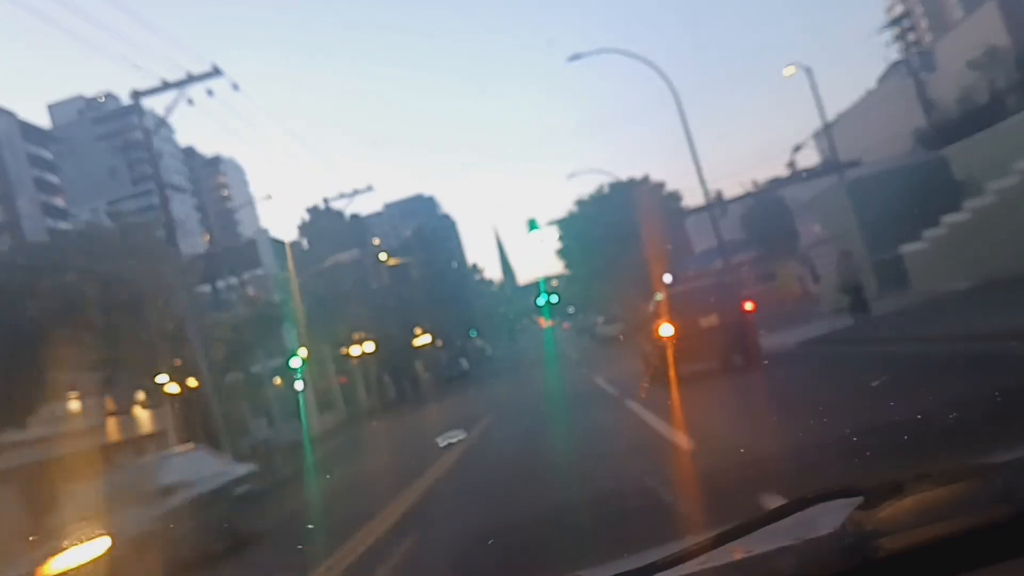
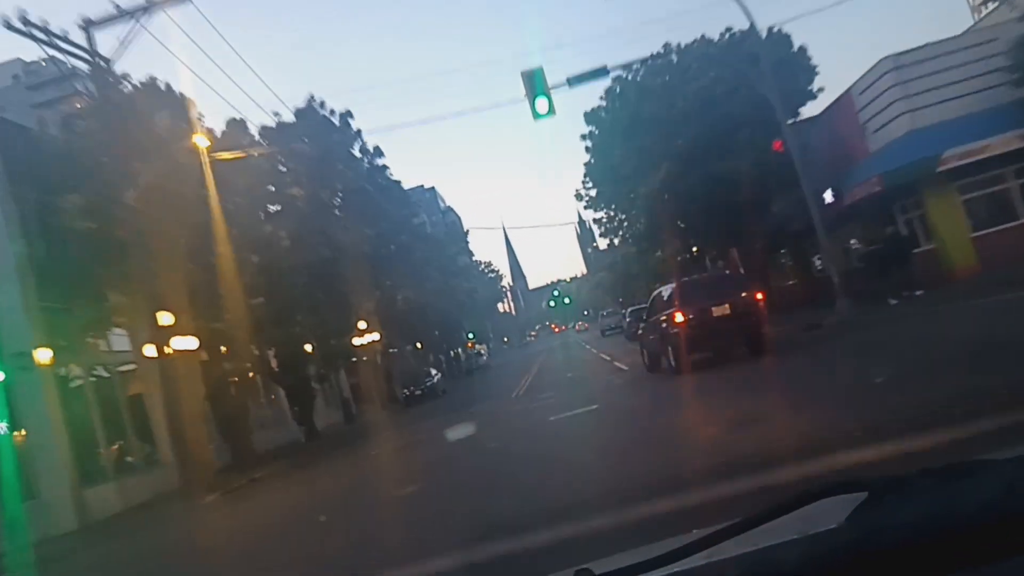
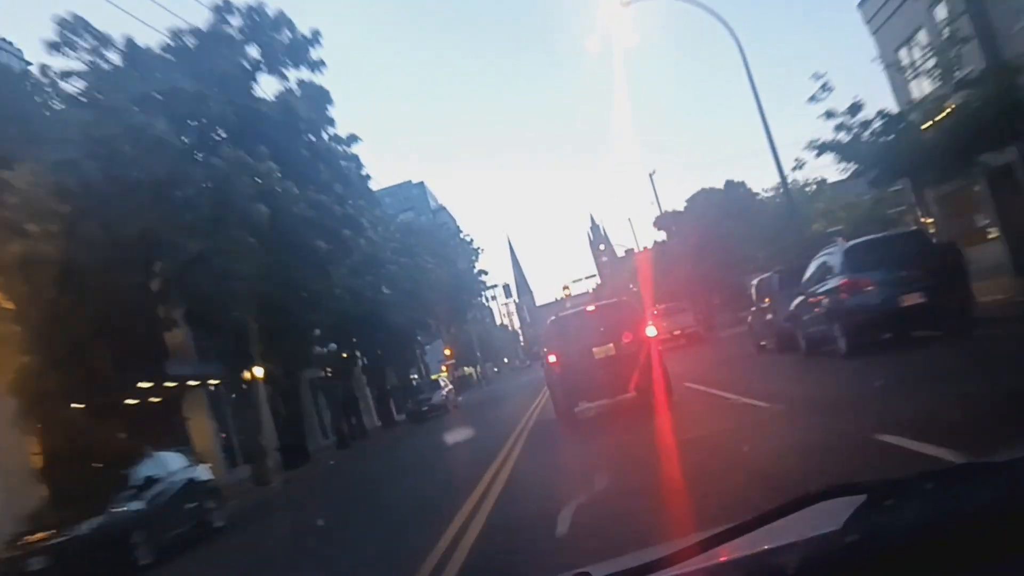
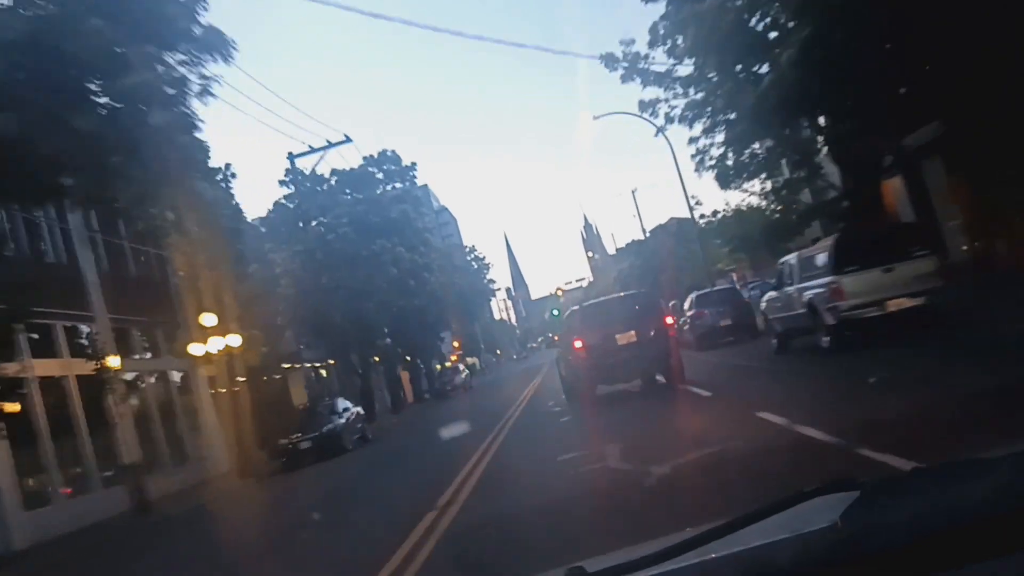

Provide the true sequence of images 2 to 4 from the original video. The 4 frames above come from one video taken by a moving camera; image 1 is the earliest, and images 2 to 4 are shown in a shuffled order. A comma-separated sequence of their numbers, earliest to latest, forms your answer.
2, 4, 3
